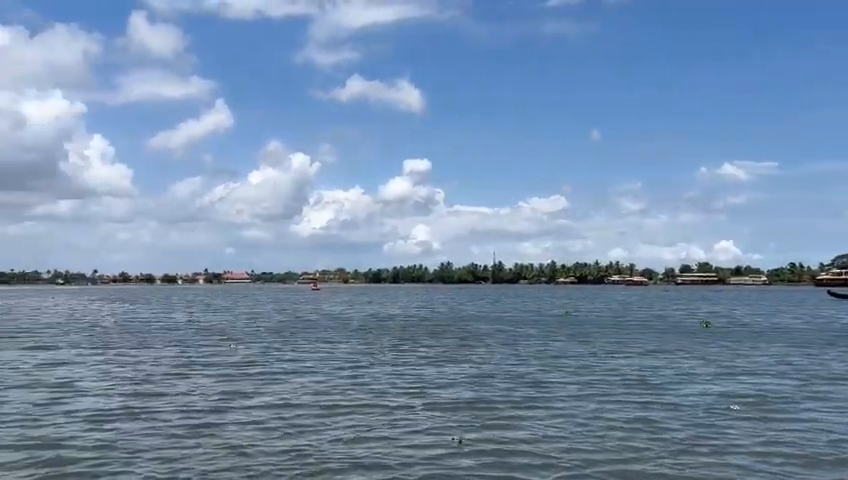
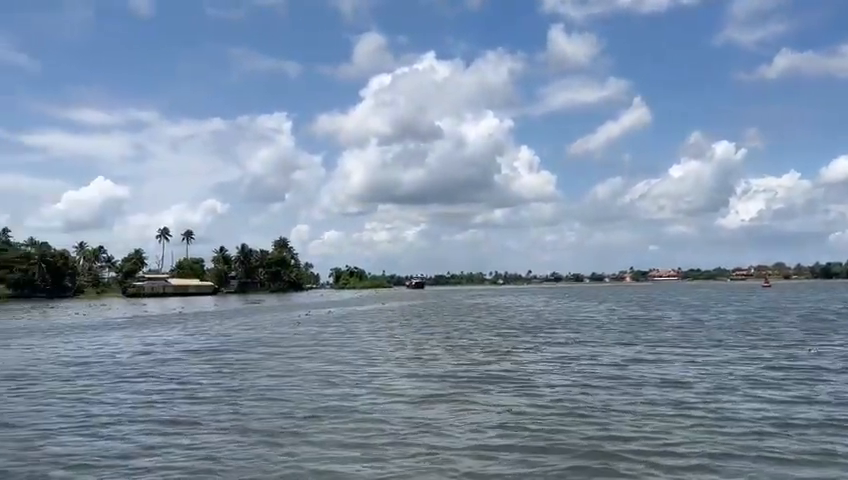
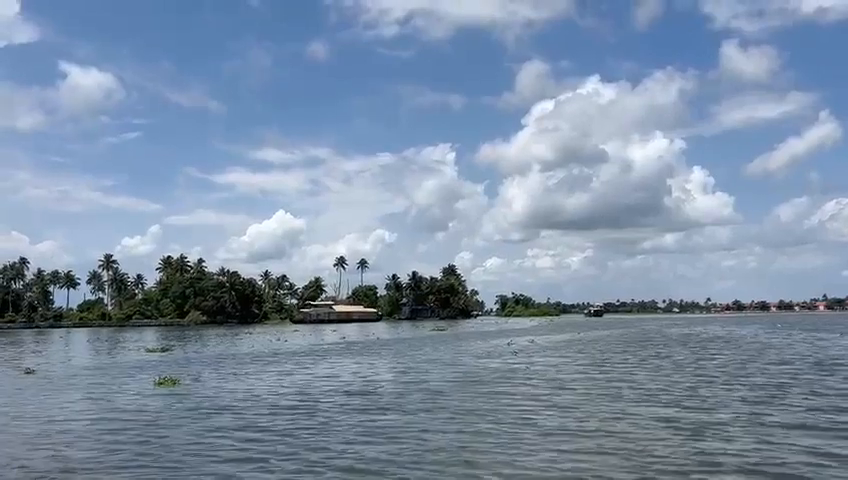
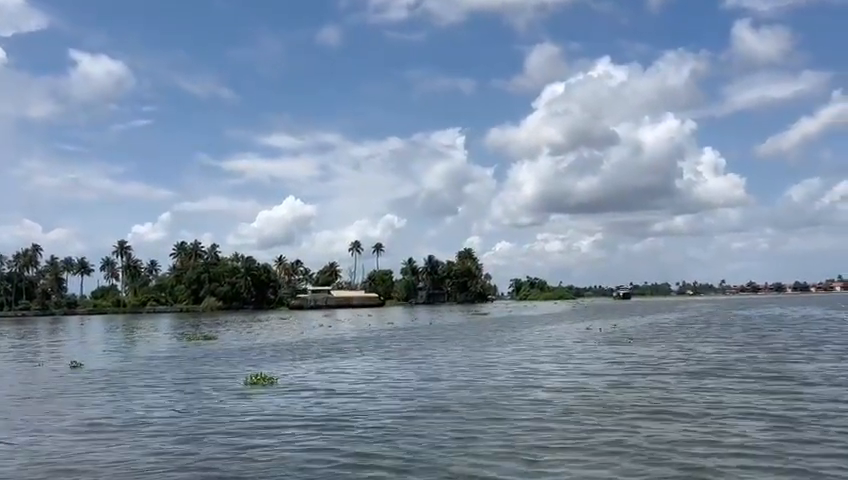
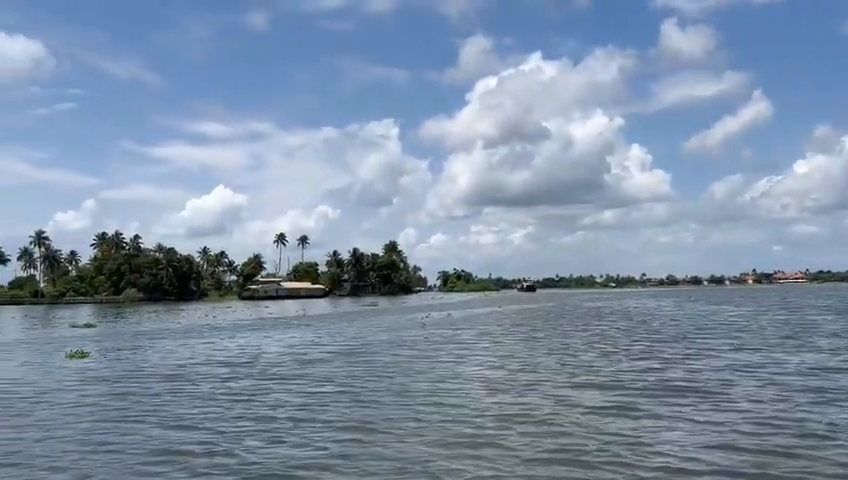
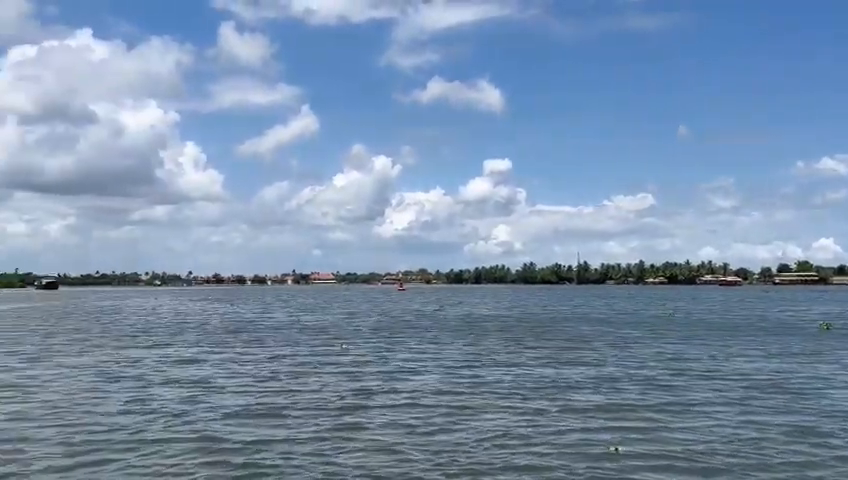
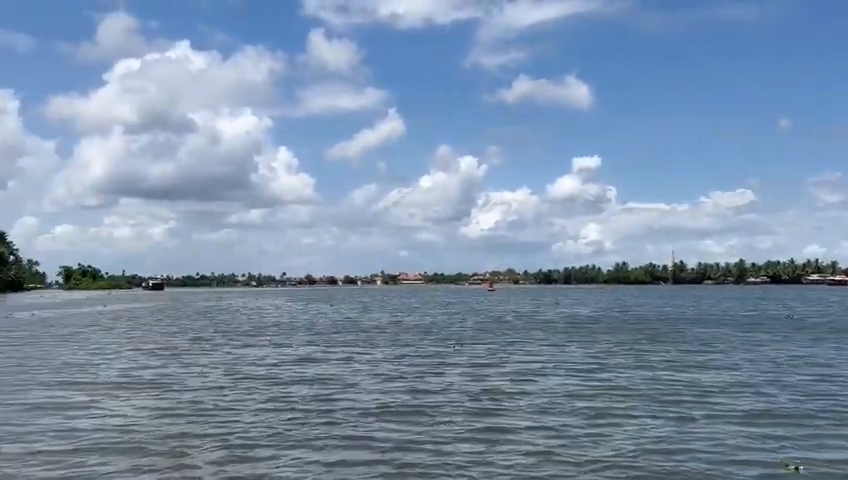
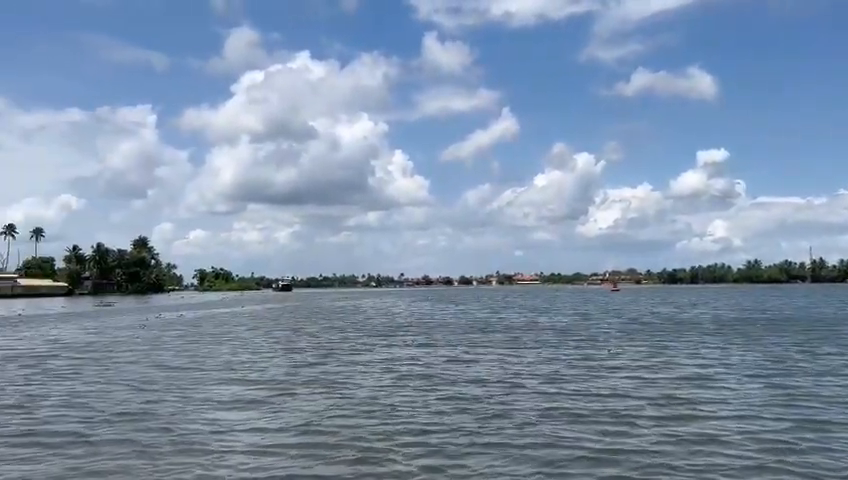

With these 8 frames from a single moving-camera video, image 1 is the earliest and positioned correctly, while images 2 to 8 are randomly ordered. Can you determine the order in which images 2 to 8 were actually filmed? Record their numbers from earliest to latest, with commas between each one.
6, 7, 8, 2, 5, 3, 4
